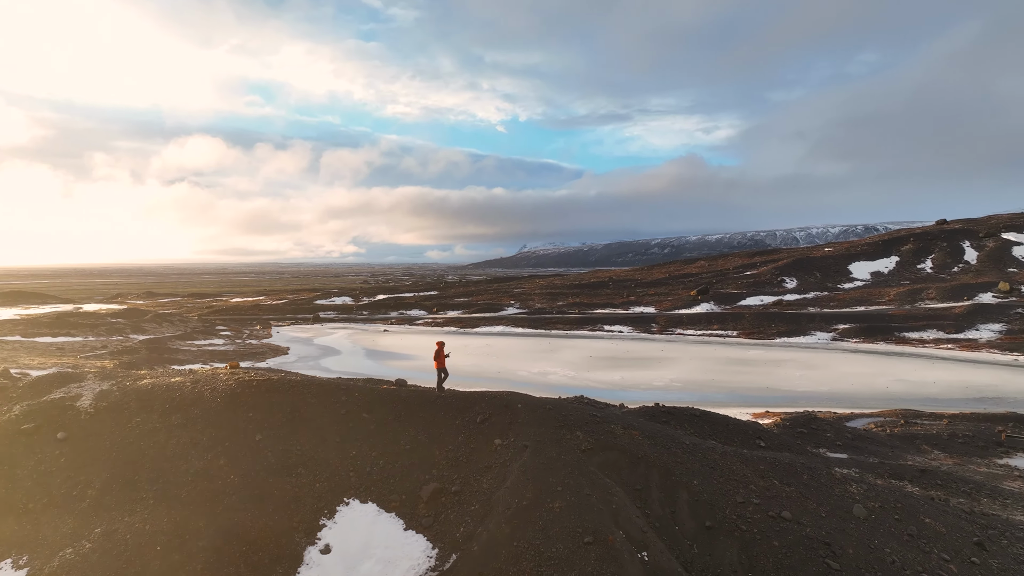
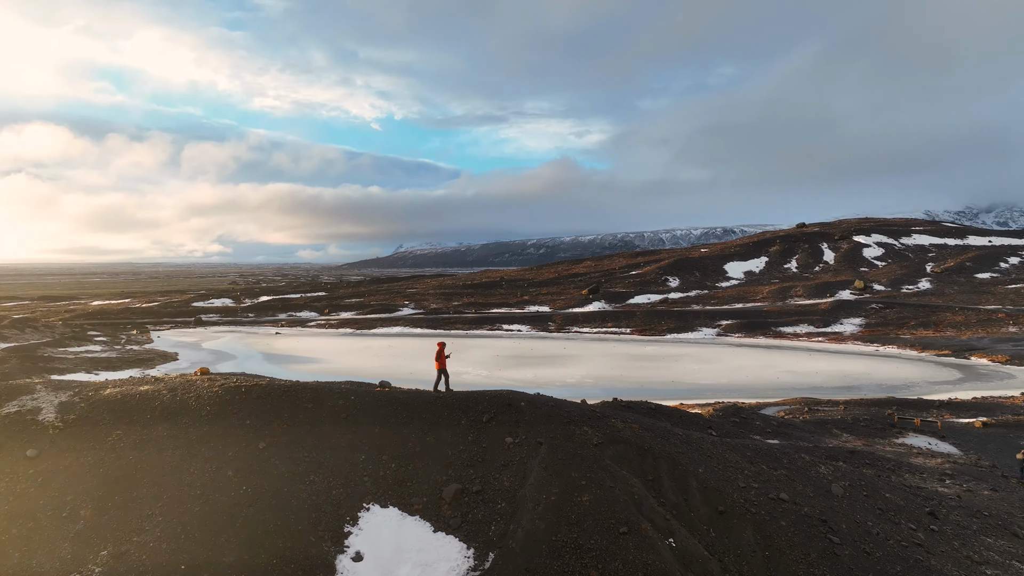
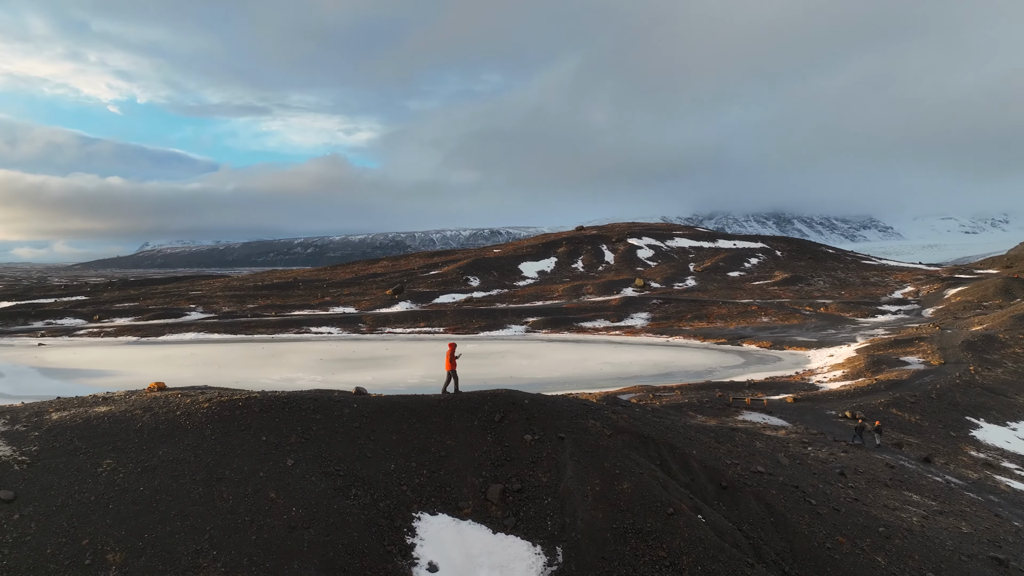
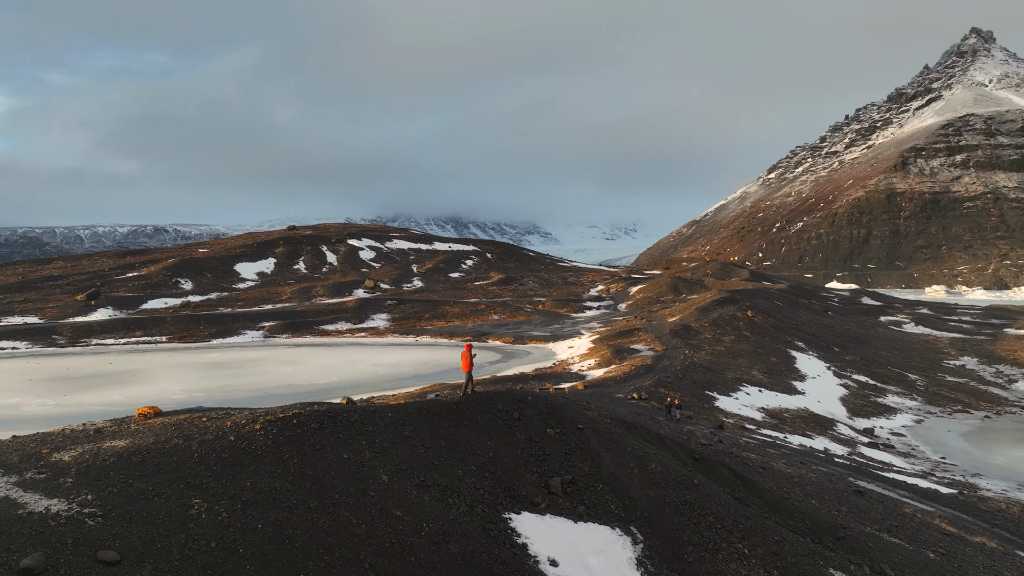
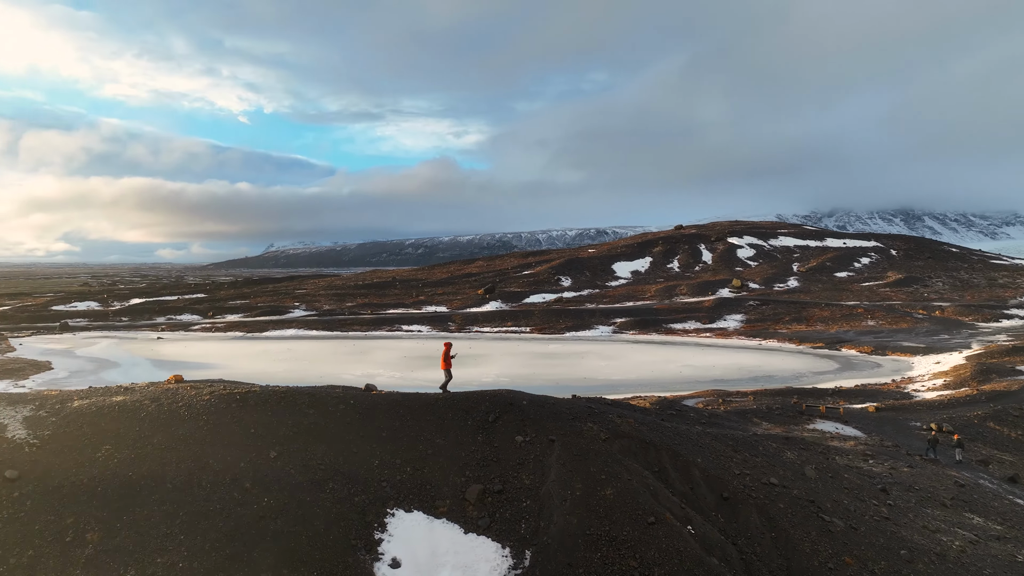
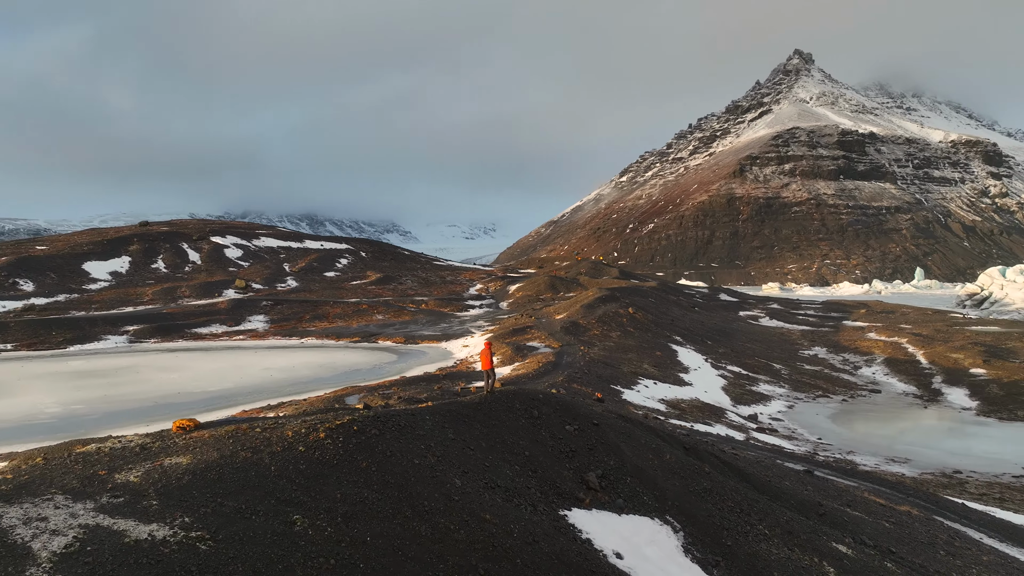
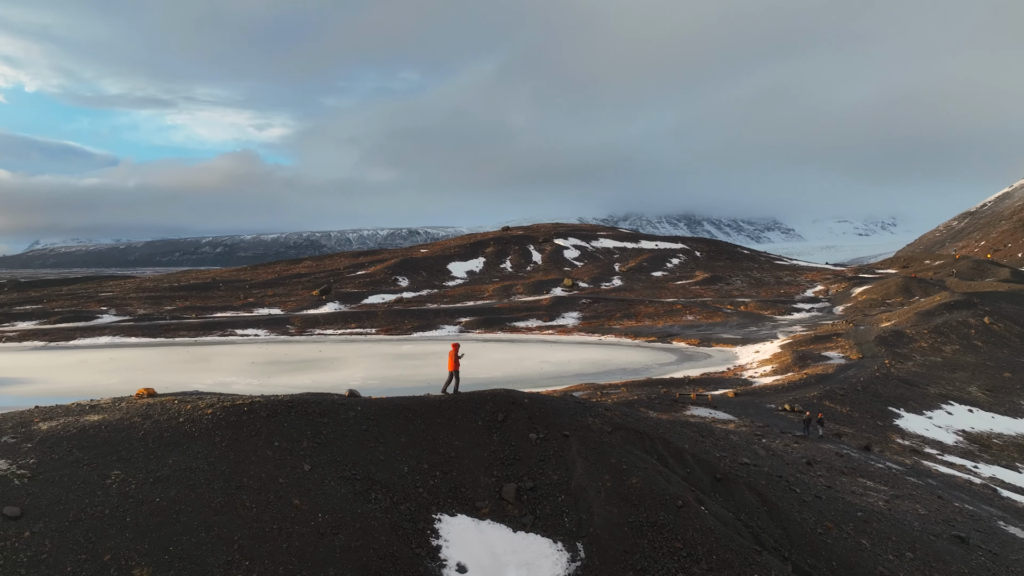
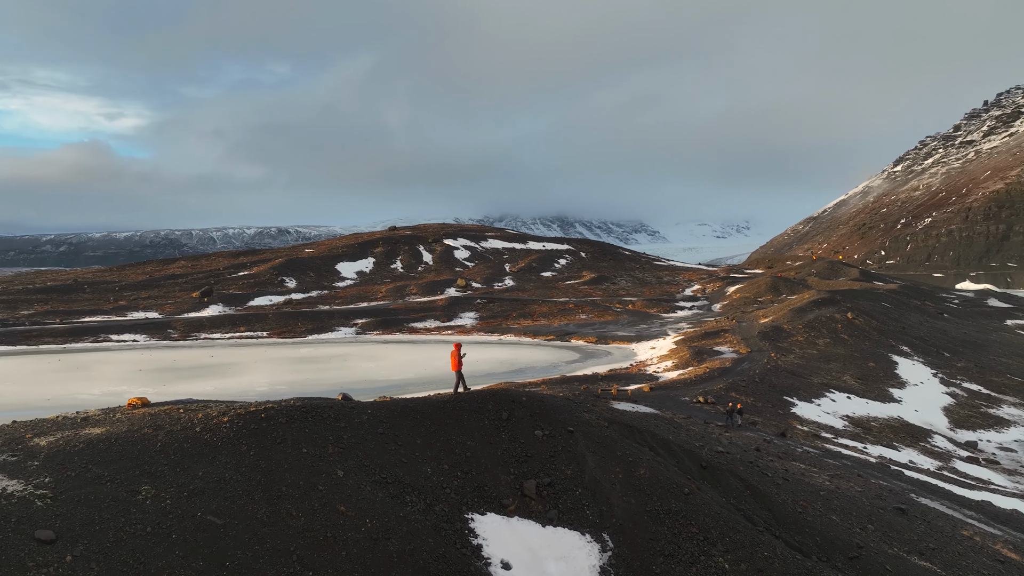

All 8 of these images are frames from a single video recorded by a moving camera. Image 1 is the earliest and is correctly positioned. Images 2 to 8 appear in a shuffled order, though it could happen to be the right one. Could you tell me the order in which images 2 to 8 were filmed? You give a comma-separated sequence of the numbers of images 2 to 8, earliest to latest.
2, 5, 3, 7, 8, 4, 6
